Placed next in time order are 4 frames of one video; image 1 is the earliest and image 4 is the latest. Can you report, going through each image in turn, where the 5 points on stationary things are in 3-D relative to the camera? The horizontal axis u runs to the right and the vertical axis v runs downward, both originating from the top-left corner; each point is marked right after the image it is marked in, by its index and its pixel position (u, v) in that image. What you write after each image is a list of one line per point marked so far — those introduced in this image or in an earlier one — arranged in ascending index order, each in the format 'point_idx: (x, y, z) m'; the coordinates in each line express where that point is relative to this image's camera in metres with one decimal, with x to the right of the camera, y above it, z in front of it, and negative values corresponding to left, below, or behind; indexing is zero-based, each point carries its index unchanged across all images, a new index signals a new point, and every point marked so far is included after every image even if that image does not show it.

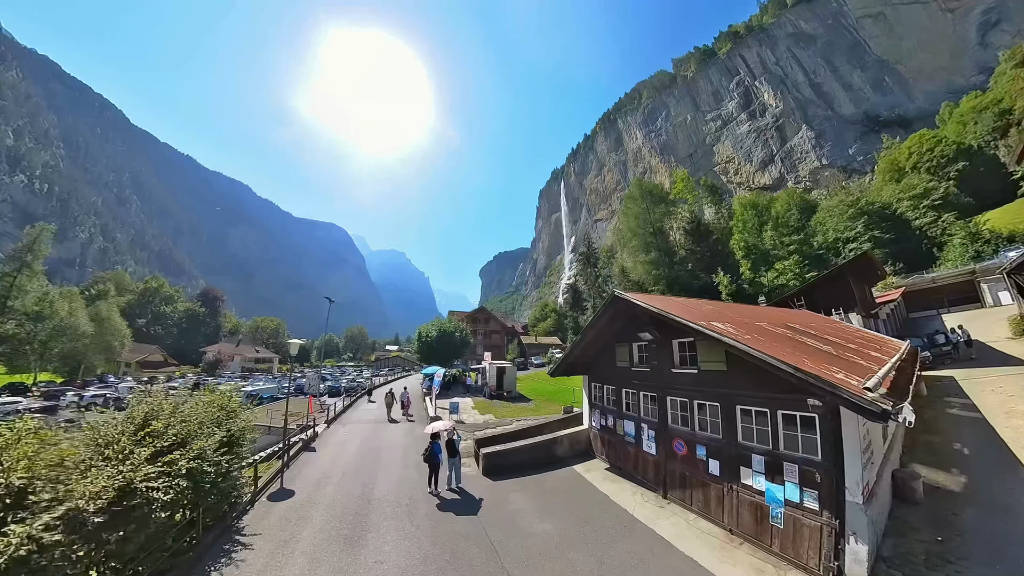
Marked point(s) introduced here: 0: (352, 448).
0: (-5.2, -5.4, +12.6) m
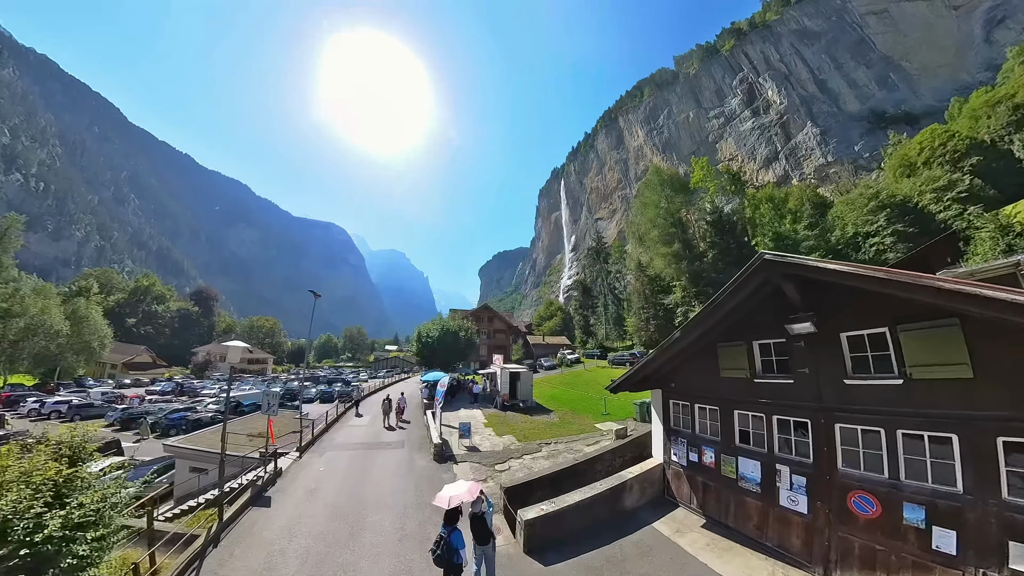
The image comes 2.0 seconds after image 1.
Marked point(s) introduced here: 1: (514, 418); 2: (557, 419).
0: (-4.4, -5.0, +9.4) m
1: (+0.1, -5.7, +16.6) m
2: (+1.9, -5.7, +16.3) m
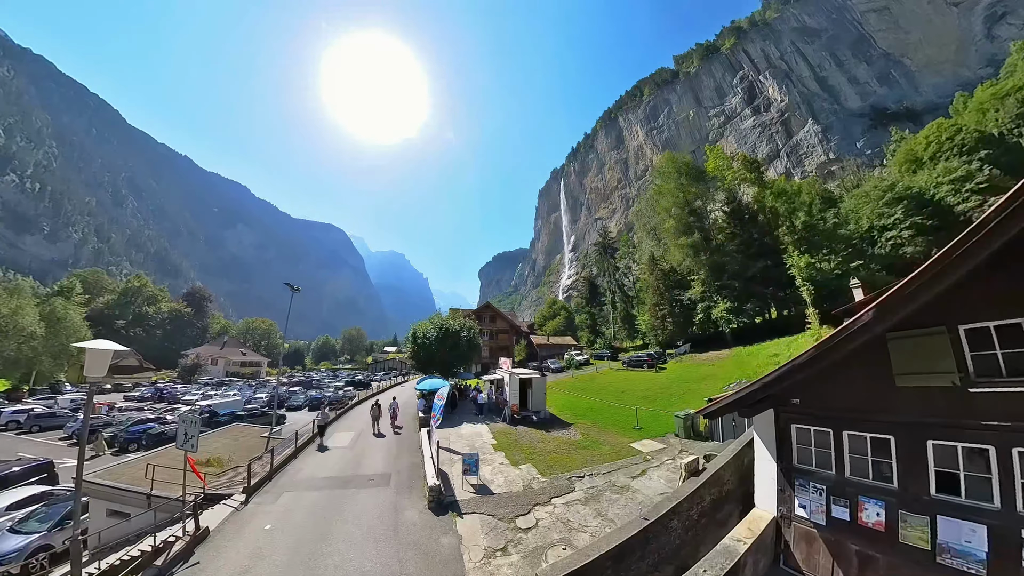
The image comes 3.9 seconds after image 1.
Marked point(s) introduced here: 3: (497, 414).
0: (-4.0, -4.7, +6.7) m
1: (+0.6, -5.3, +13.9) m
2: (+2.4, -5.3, +13.6) m
3: (-0.8, -6.0, +18.6) m
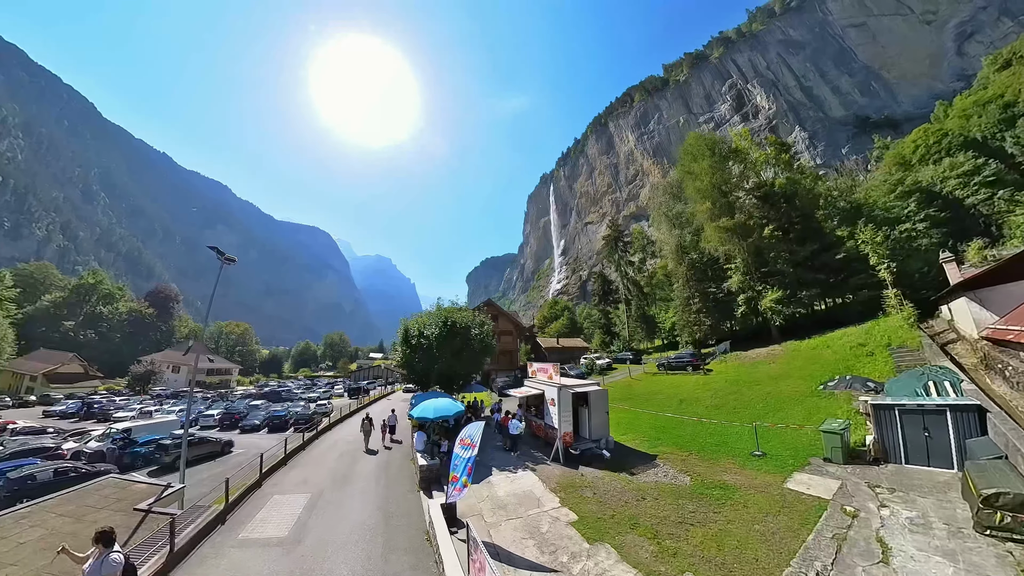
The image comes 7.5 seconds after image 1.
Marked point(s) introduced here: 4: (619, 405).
0: (-2.3, -3.7, +1.1) m
1: (+2.0, -4.5, +8.4) m
2: (+3.8, -4.4, +8.2) m
3: (+0.5, -5.2, +13.0) m
4: (+5.1, -5.8, +18.5) m
